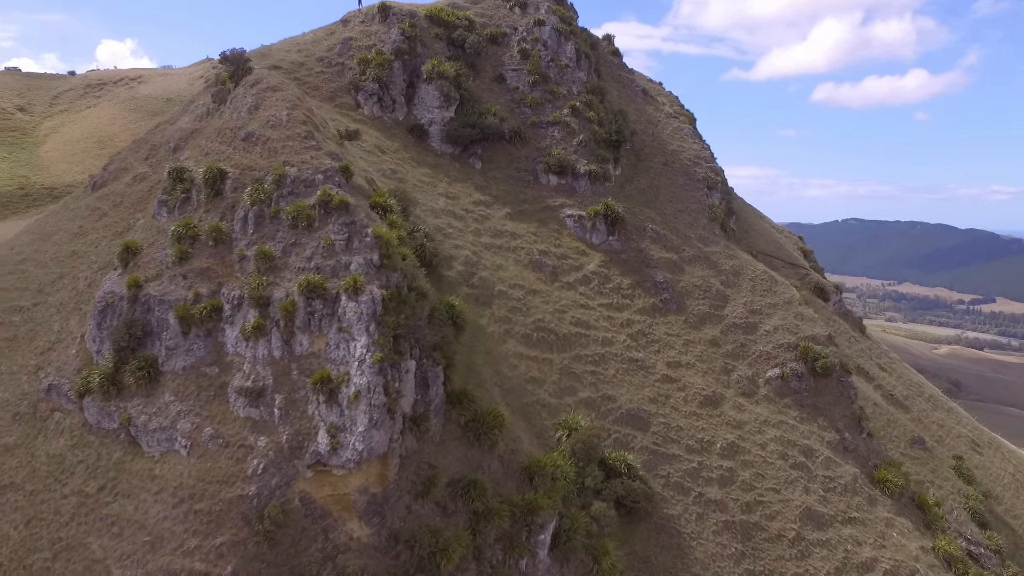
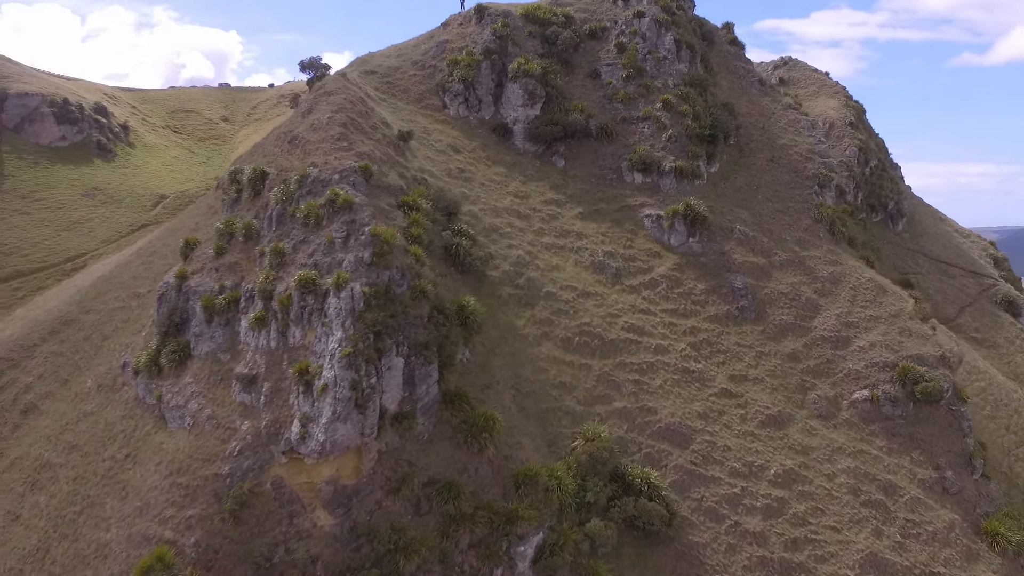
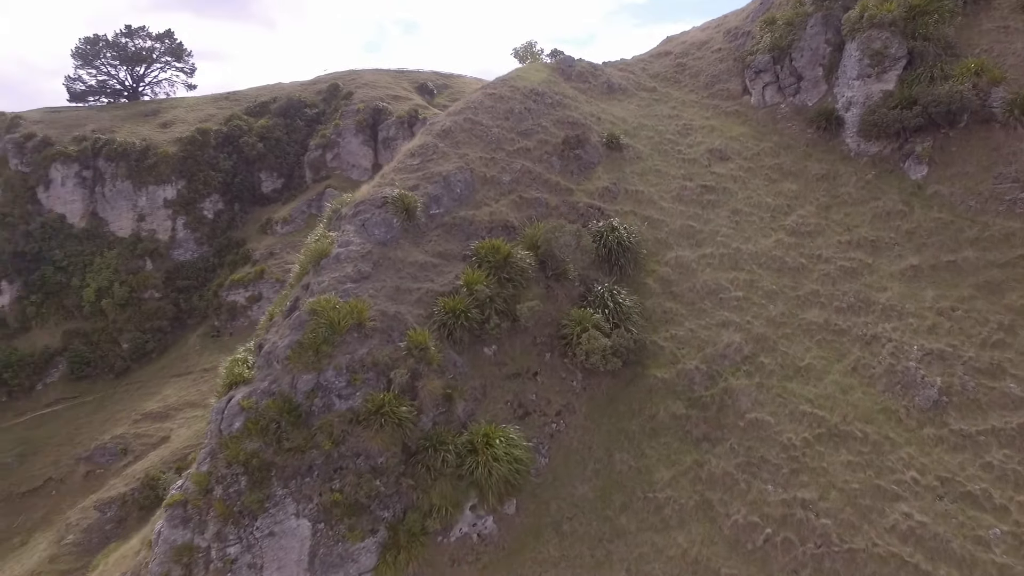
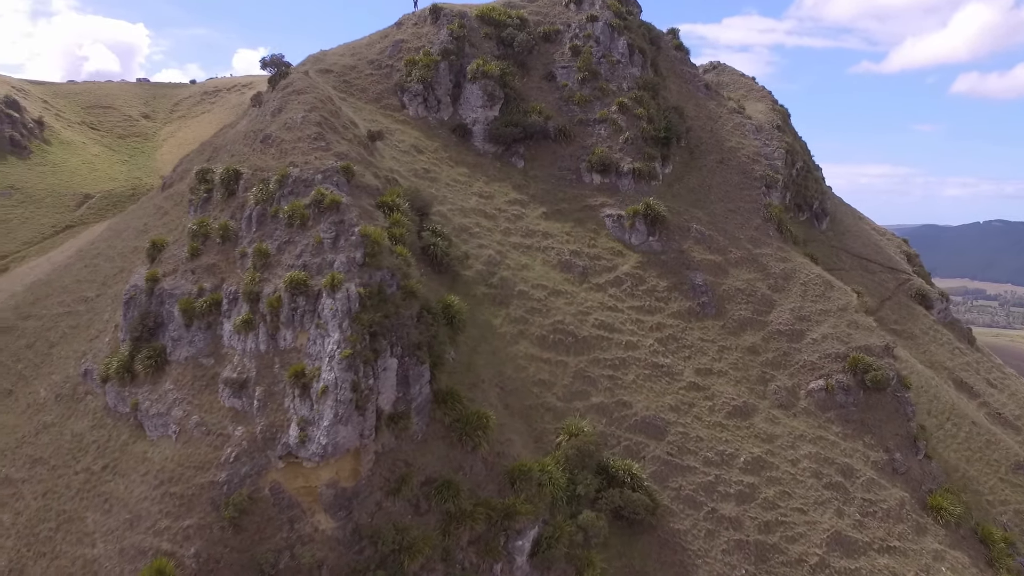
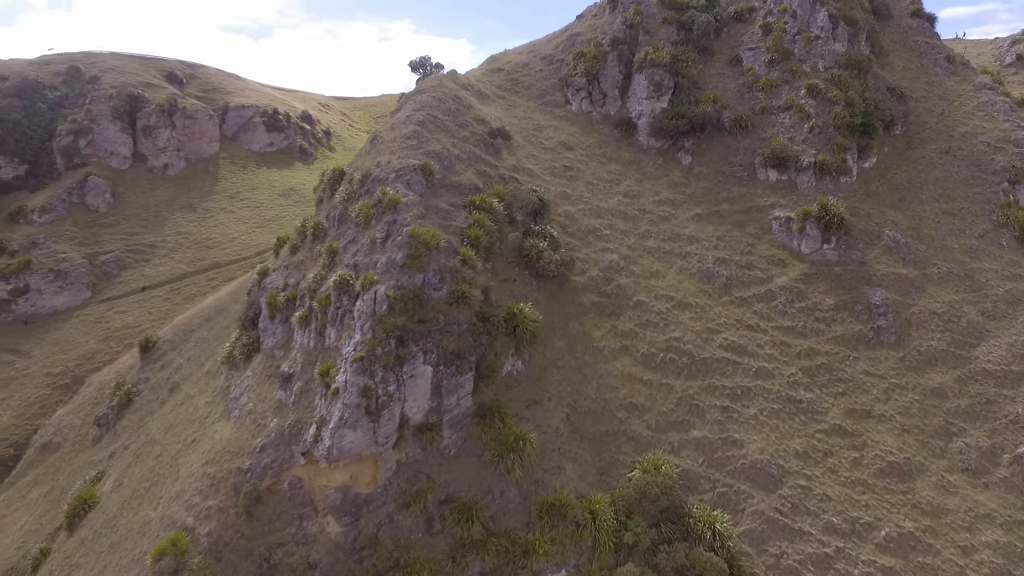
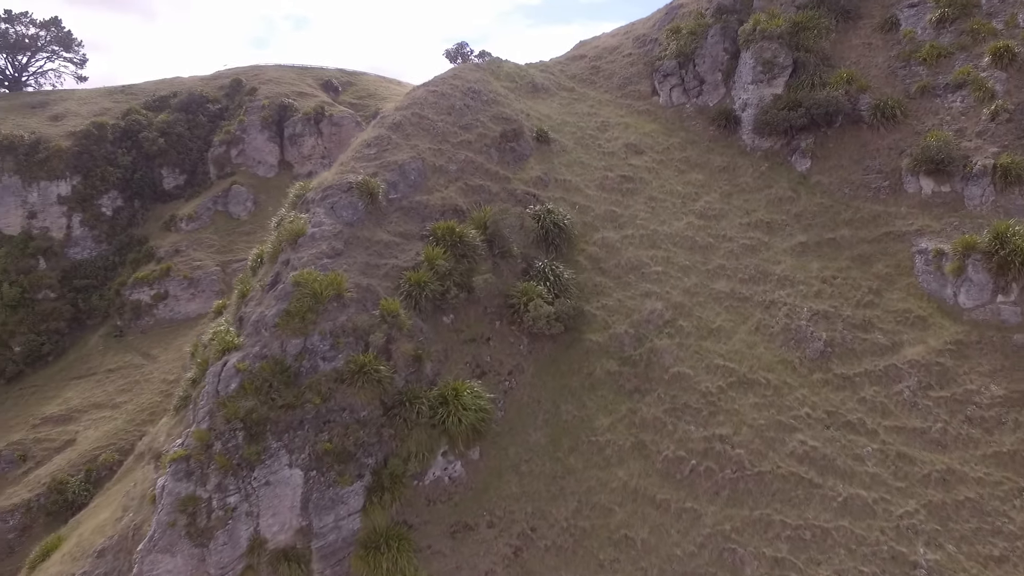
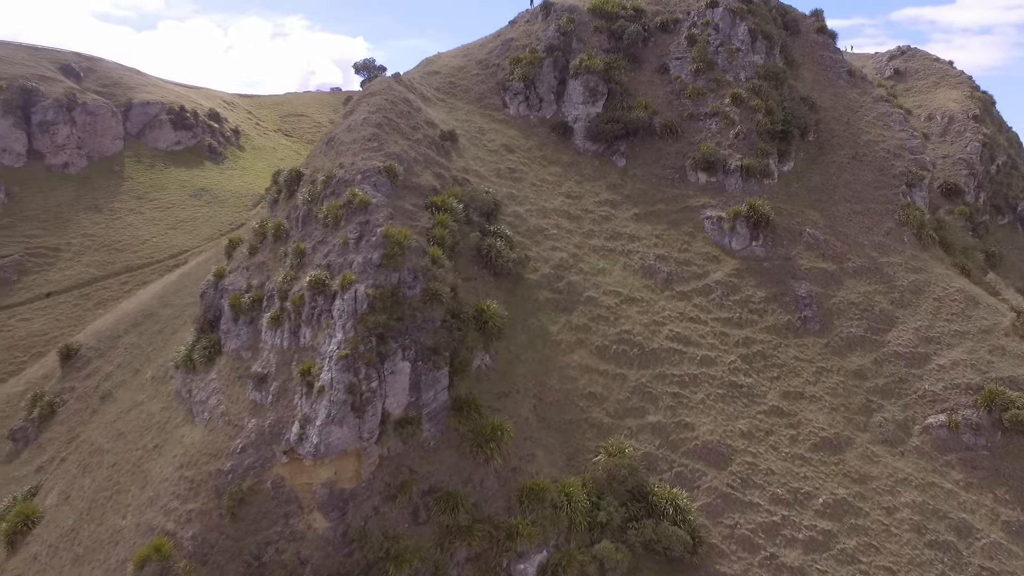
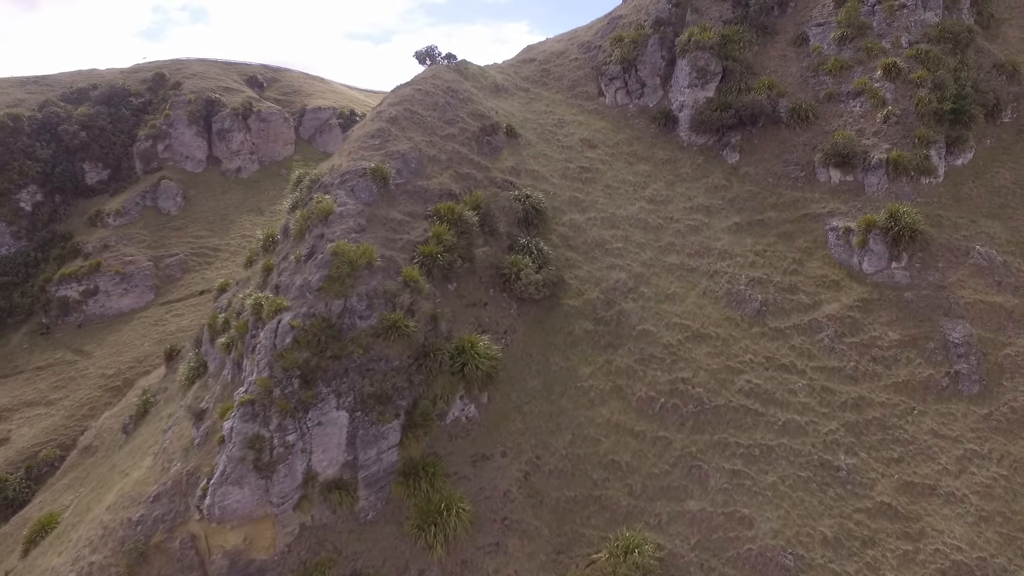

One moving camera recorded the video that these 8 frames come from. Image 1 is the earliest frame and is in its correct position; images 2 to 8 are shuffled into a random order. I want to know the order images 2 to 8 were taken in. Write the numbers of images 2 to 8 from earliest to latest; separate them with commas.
4, 2, 7, 5, 8, 6, 3
